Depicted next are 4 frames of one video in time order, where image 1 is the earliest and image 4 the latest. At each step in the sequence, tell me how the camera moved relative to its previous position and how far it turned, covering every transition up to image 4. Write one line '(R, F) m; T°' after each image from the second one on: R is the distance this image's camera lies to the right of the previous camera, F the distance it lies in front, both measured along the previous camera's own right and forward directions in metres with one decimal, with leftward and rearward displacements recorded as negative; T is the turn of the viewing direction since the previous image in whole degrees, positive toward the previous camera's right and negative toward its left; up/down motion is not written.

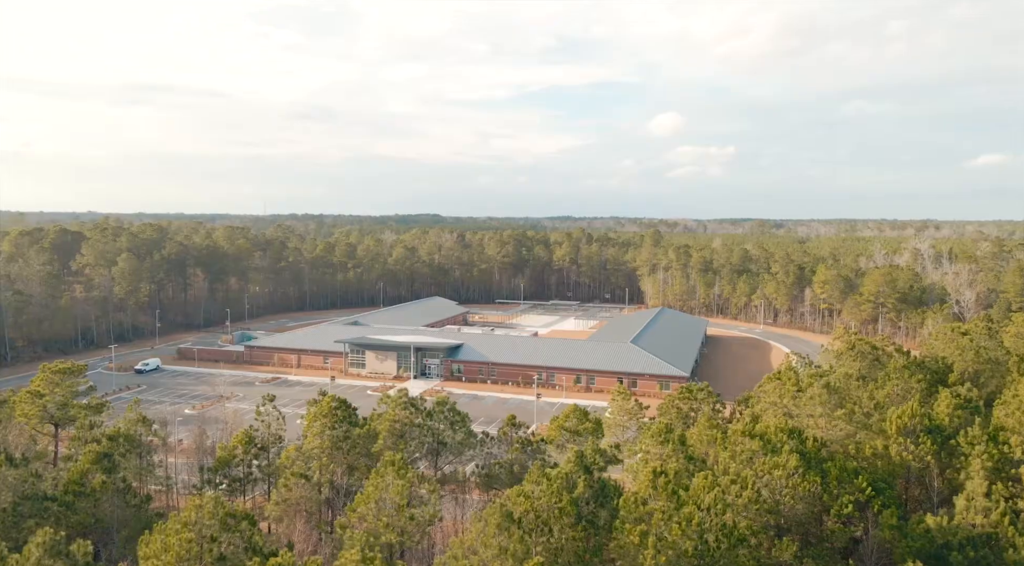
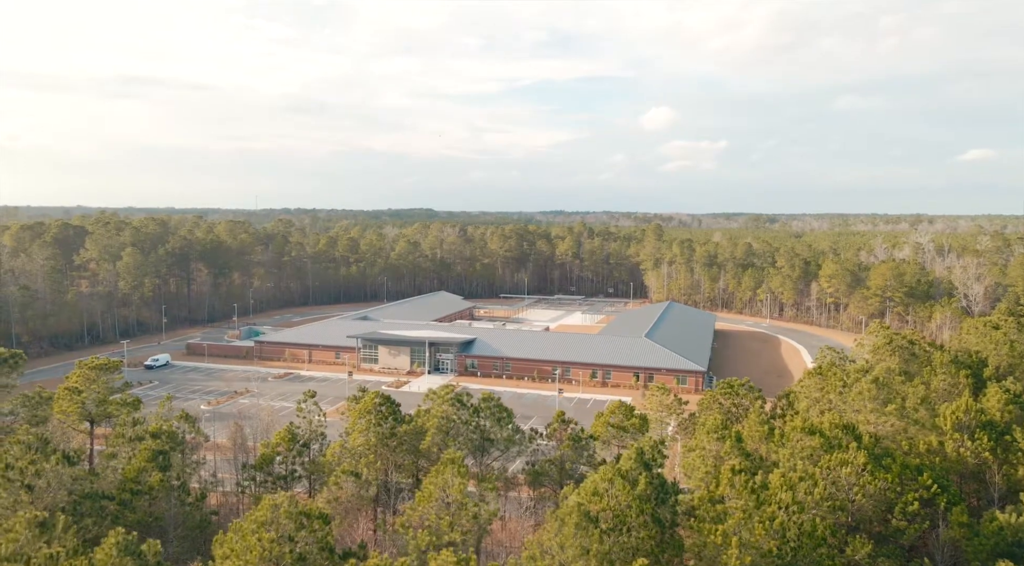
(-1.7, +0.4) m; 0°
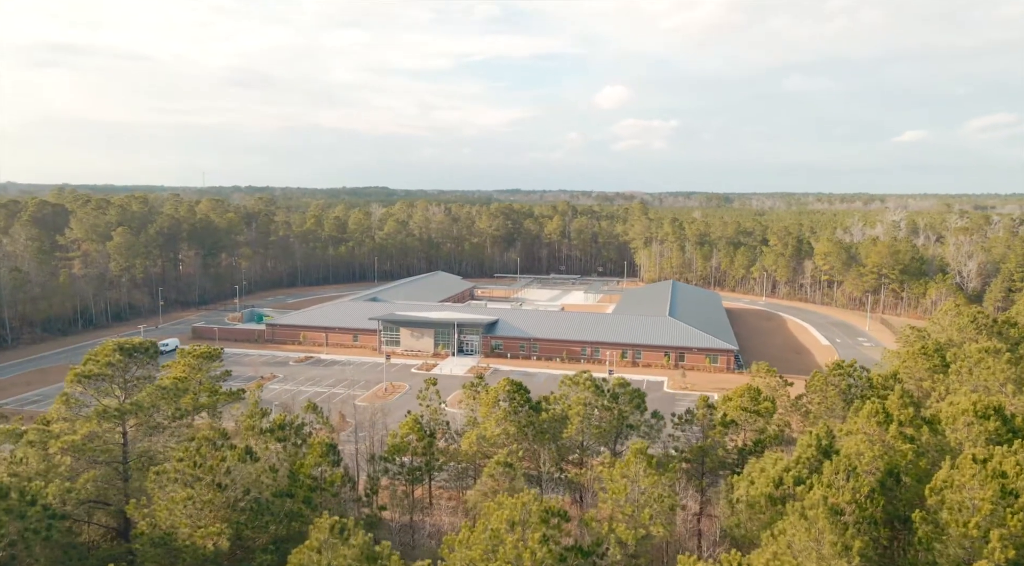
(-5.6, +1.0) m; +3°
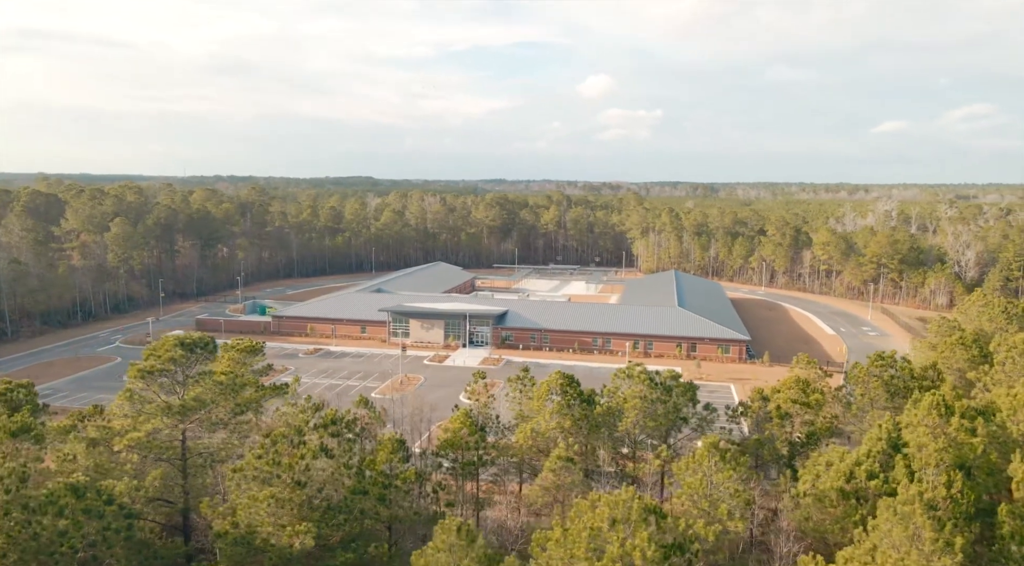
(-2.1, +0.3) m; +1°
